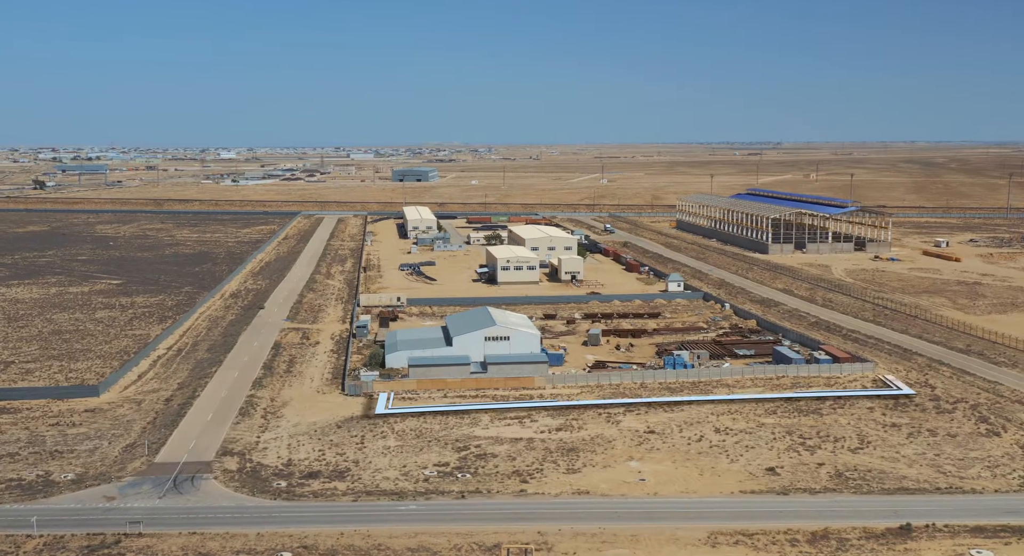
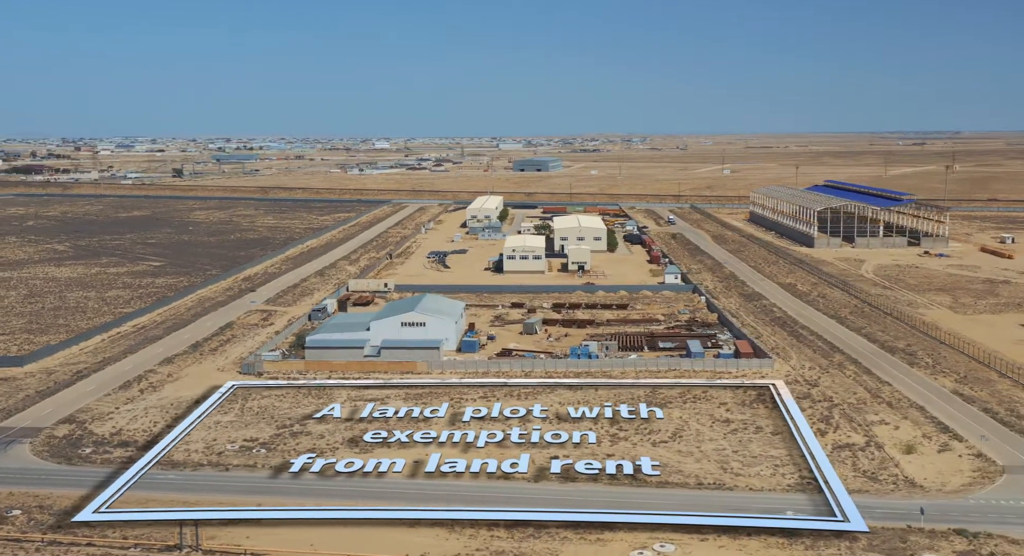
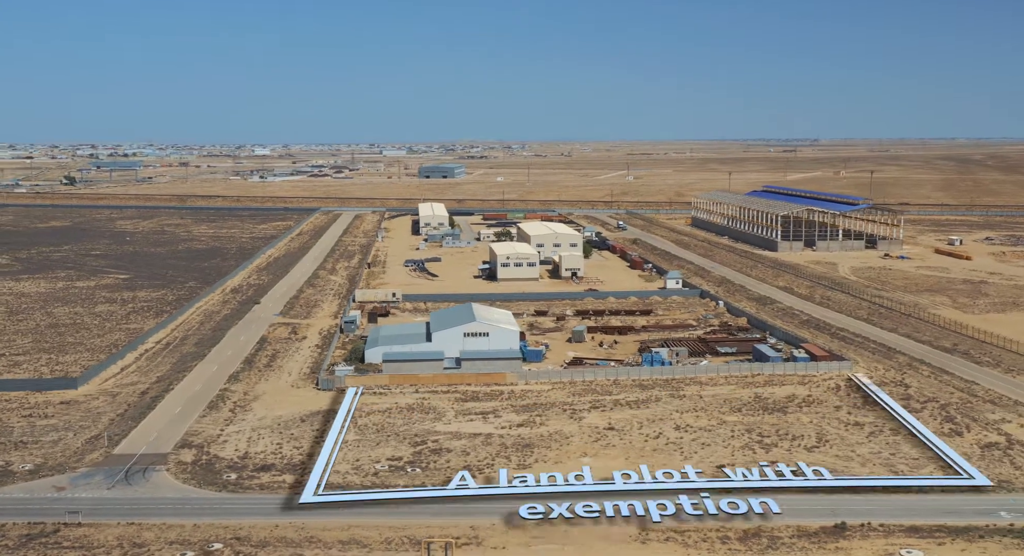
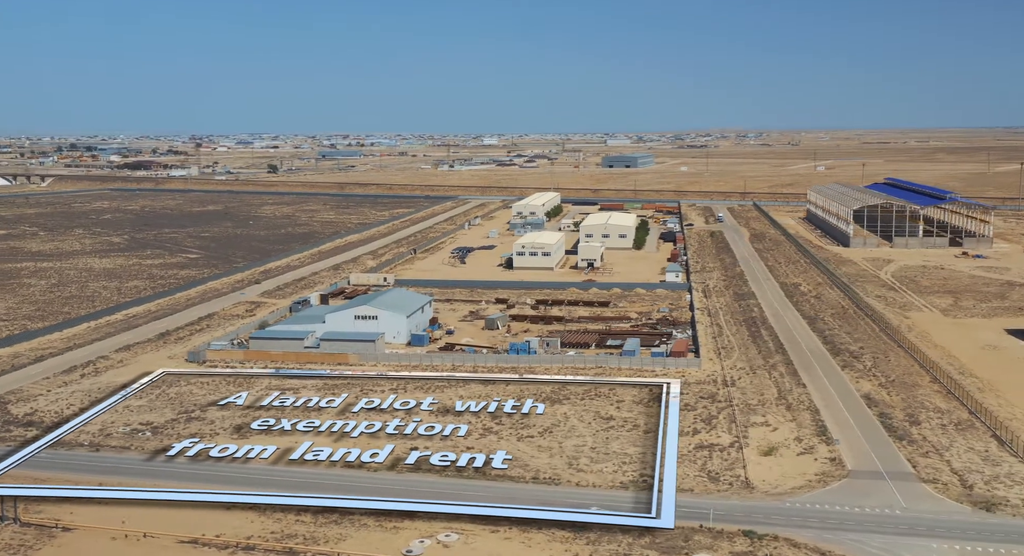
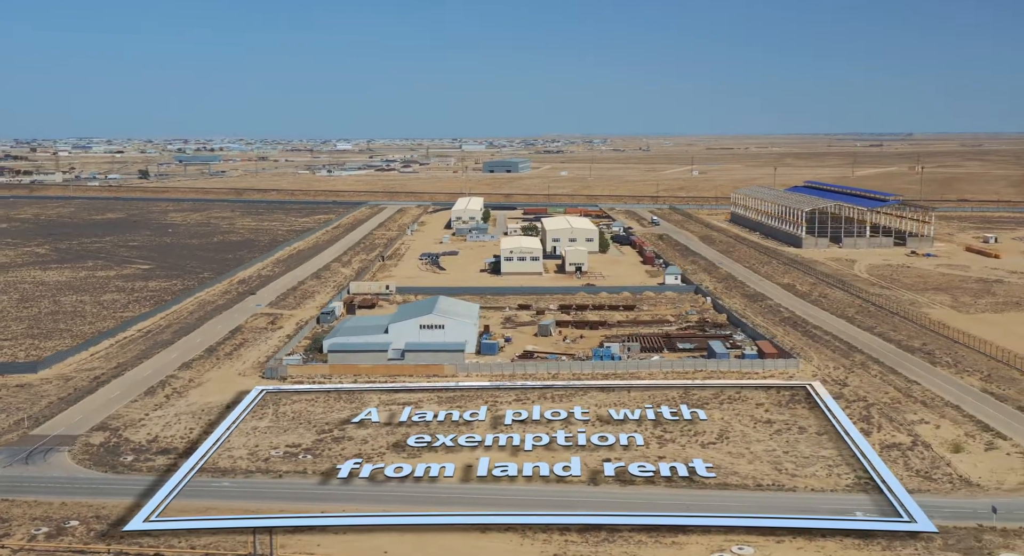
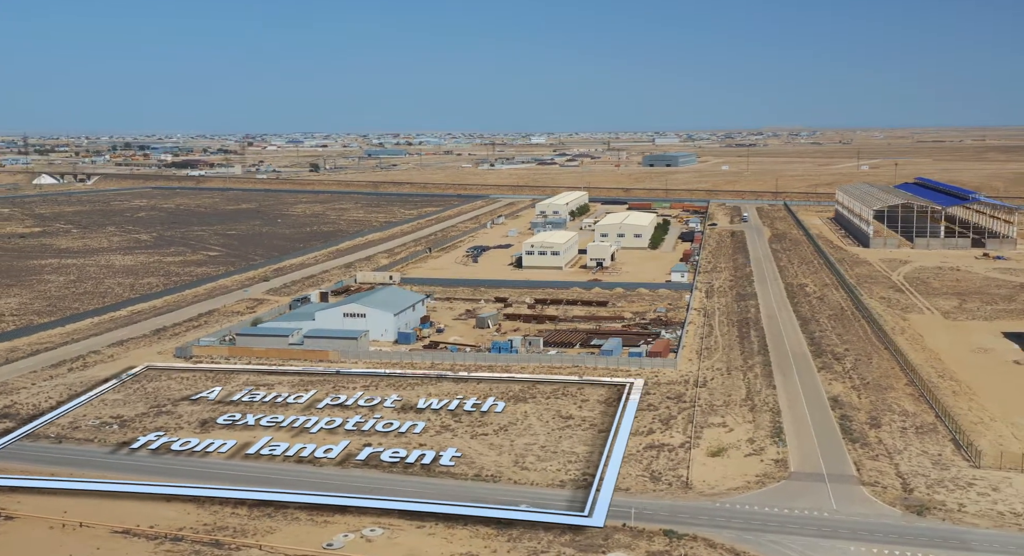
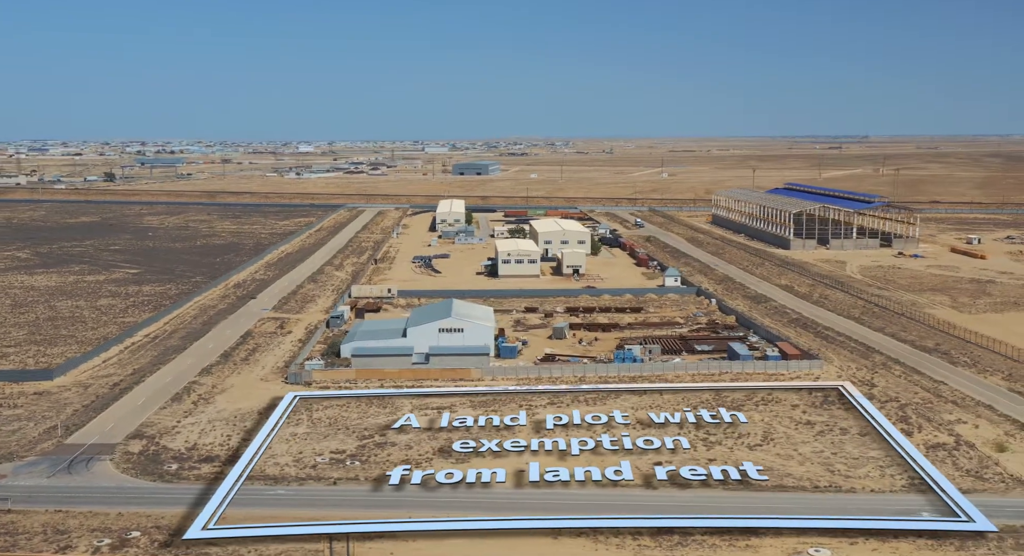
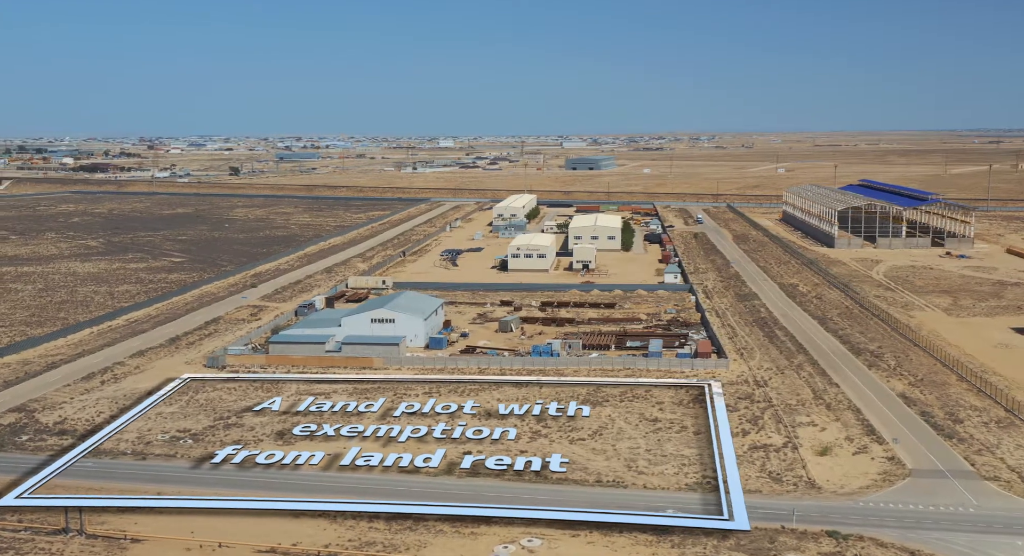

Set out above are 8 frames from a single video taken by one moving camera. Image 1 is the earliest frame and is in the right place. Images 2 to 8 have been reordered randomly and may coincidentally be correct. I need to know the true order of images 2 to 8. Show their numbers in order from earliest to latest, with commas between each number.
3, 7, 5, 2, 8, 4, 6
